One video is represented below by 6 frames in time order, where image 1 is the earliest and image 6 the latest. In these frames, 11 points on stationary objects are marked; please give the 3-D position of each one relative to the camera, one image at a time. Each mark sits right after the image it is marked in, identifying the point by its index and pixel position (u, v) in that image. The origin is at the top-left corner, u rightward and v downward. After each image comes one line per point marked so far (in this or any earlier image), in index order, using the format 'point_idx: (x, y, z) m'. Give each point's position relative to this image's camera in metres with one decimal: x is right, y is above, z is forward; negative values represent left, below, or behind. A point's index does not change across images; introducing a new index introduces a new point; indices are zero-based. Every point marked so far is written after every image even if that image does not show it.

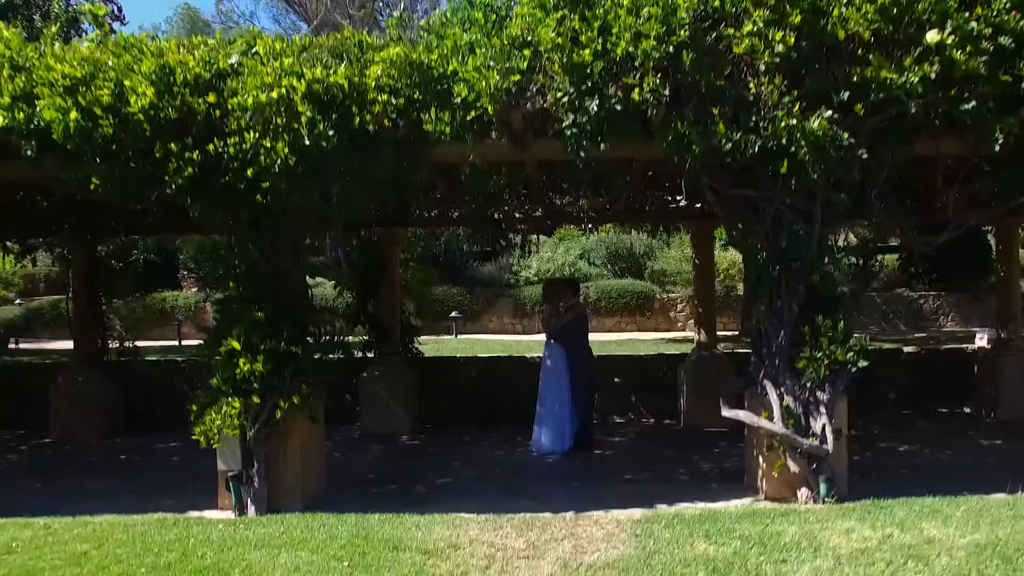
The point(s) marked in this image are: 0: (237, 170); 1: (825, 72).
0: (-1.0, +0.4, +3.0) m
1: (+1.2, +0.8, +3.0) m
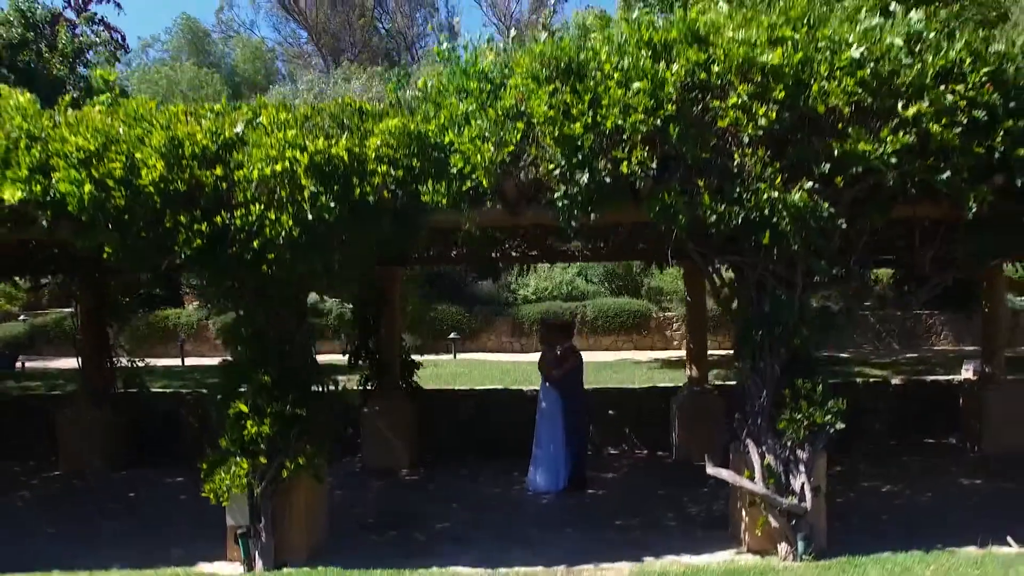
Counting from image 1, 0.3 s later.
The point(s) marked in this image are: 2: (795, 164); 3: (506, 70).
0: (-1.1, +0.2, +3.1) m
1: (+1.2, +0.6, +3.2) m
2: (+1.2, +0.5, +3.2) m
3: (0.0, +0.9, +3.4) m
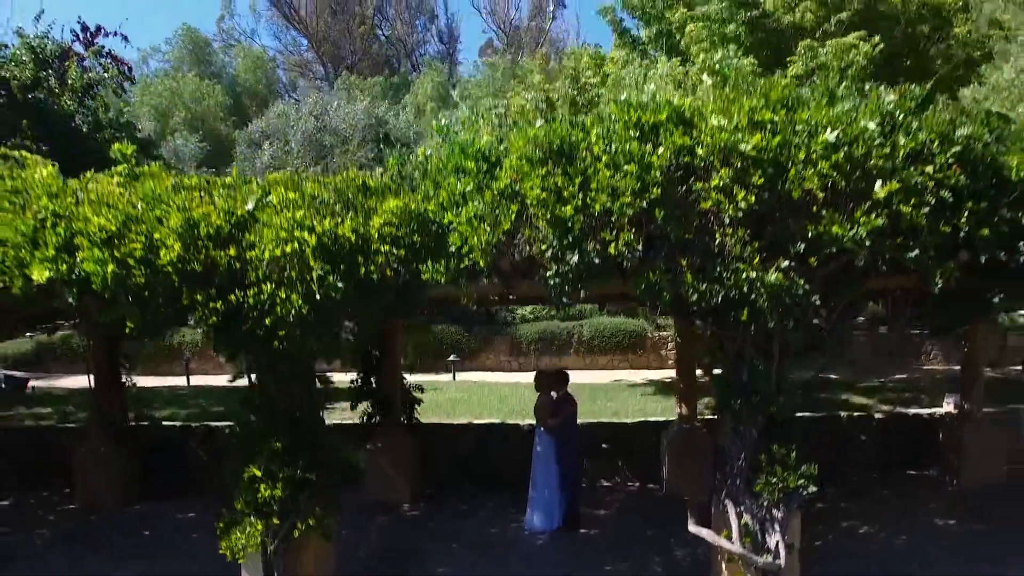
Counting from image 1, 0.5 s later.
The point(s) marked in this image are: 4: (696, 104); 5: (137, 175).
0: (-1.1, -0.1, +3.4) m
1: (+1.2, +0.3, +3.4) m
2: (+1.1, +0.2, +3.4) m
3: (-0.1, +0.6, +3.6) m
4: (+0.8, +0.8, +3.6) m
5: (-1.9, +0.5, +4.0) m
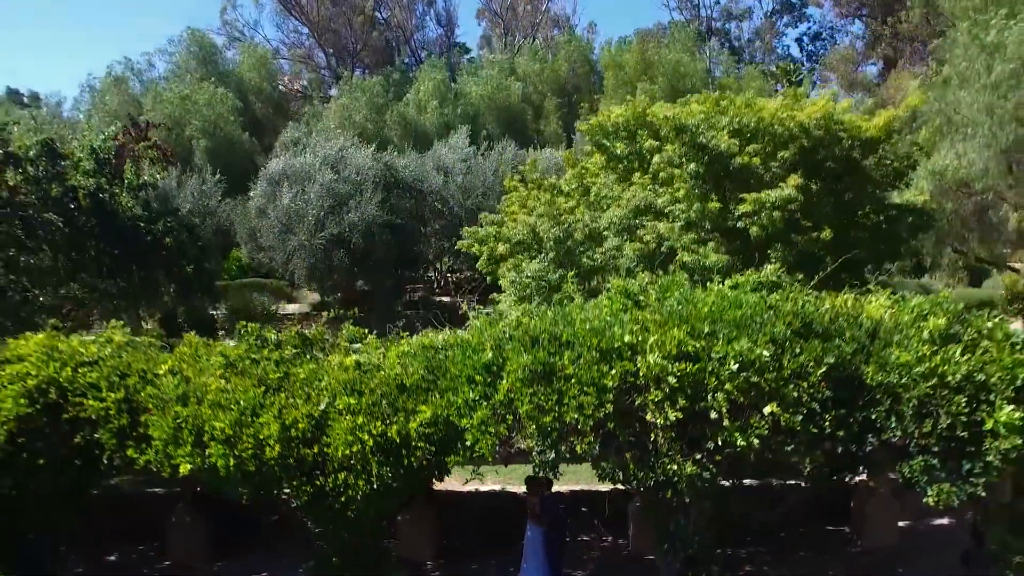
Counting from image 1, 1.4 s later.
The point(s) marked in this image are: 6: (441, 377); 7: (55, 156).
0: (-1.1, -1.3, +4.8) m
1: (+1.2, -0.8, +4.9) m
2: (+1.1, -0.9, +4.8) m
3: (-0.1, -0.5, +5.0) m
4: (+0.8, -0.3, +5.0) m
5: (-1.9, -0.6, +5.4) m
6: (-0.5, -0.6, +5.2) m
7: (-5.1, +1.4, +8.8) m
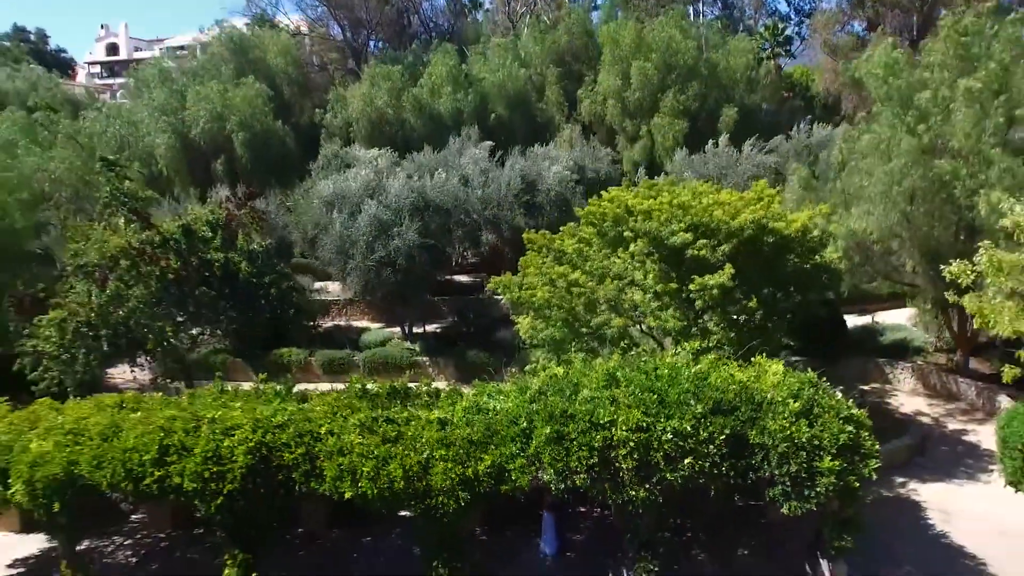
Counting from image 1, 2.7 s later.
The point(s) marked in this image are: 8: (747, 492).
0: (-0.8, -2.3, +8.2) m
1: (+1.4, -1.9, +8.2) m
2: (+1.4, -2.0, +8.2) m
3: (+0.2, -1.5, +8.3) m
4: (+1.1, -1.3, +8.3) m
5: (-1.6, -1.5, +8.7) m
6: (-0.2, -1.6, +8.5) m
7: (-4.8, +0.8, +11.8) m
8: (+2.6, -2.3, +8.7) m
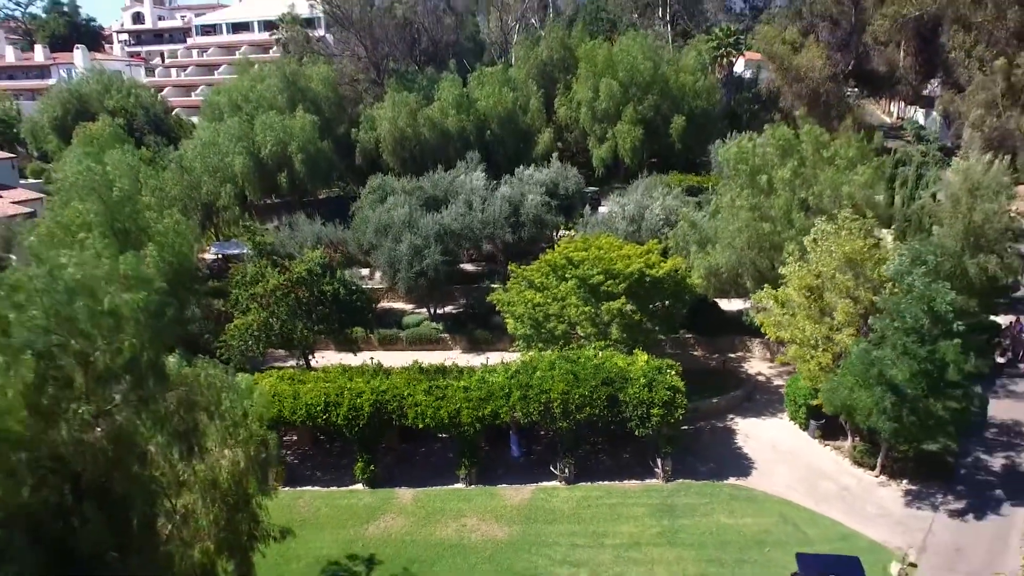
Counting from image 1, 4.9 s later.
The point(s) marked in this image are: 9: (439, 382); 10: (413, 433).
0: (-1.0, -3.1, +16.6) m
1: (+1.2, -2.6, +16.5) m
2: (+1.2, -2.7, +16.5) m
3: (0.0, -2.3, +16.6) m
4: (+0.9, -2.1, +16.6) m
5: (-1.9, -2.2, +17.0) m
6: (-0.4, -2.3, +16.8) m
7: (-5.1, +0.3, +19.8) m
8: (+2.4, -3.0, +17.1) m
9: (-1.6, -2.1, +17.5) m
10: (-2.4, -3.5, +18.9) m
